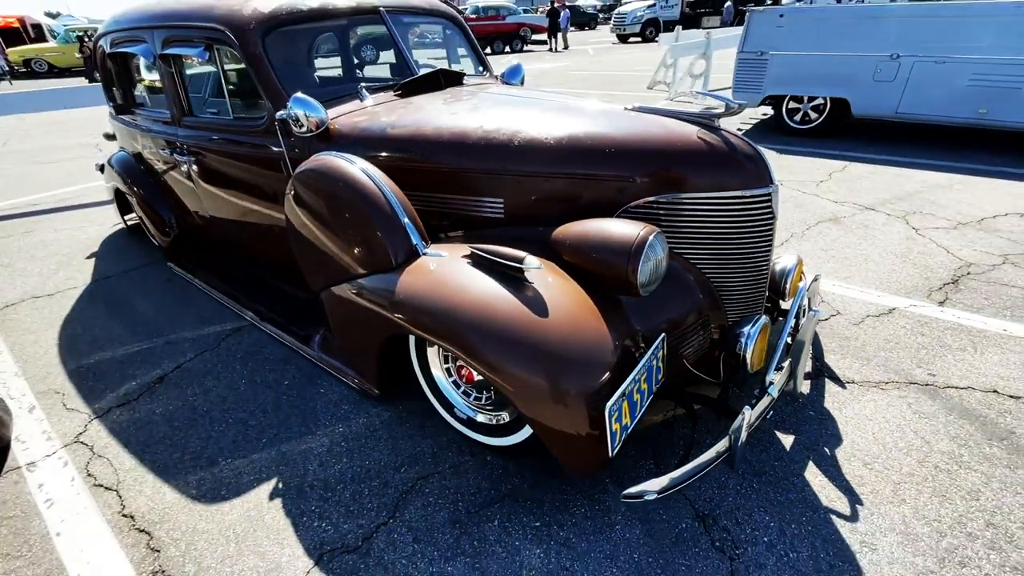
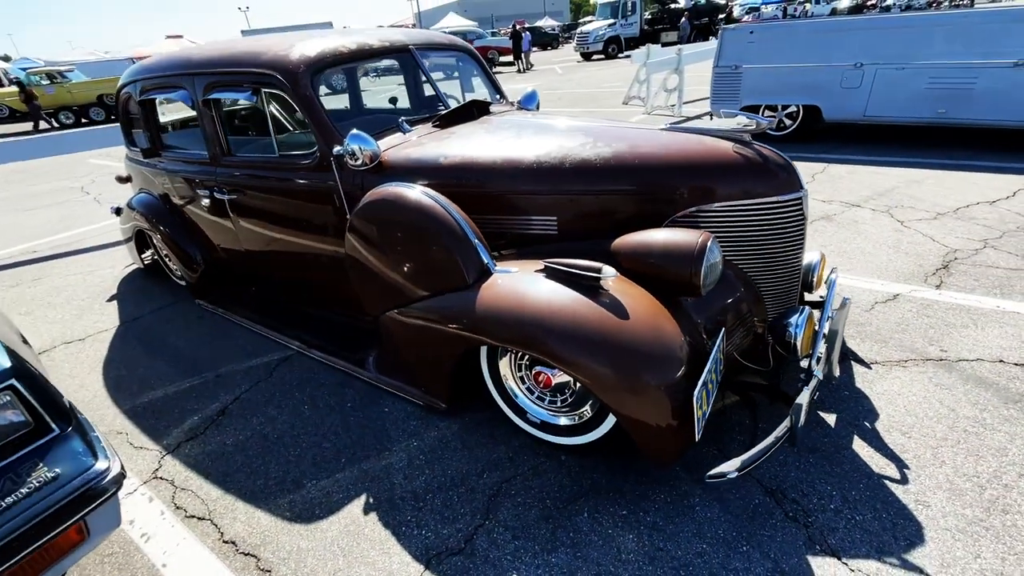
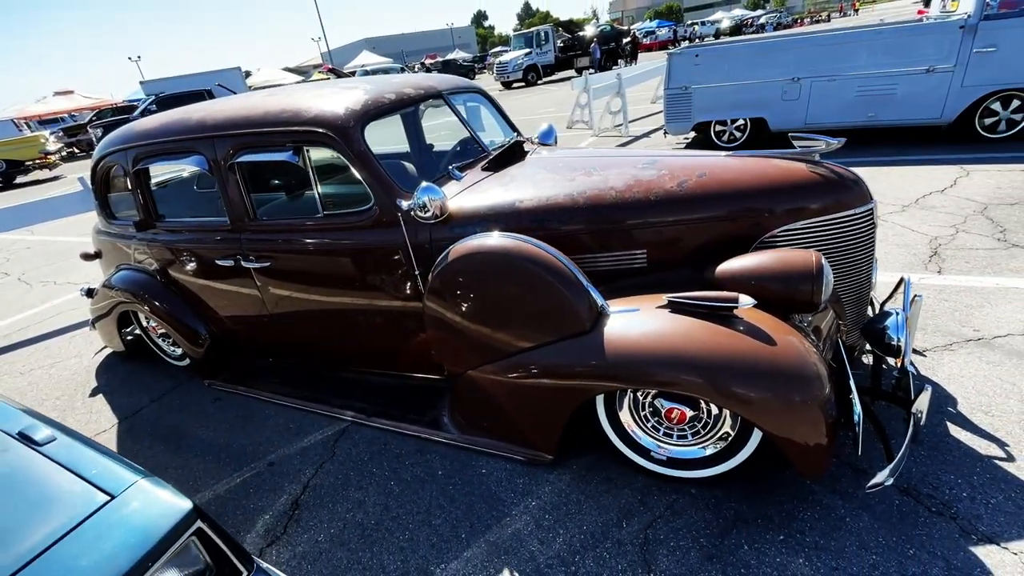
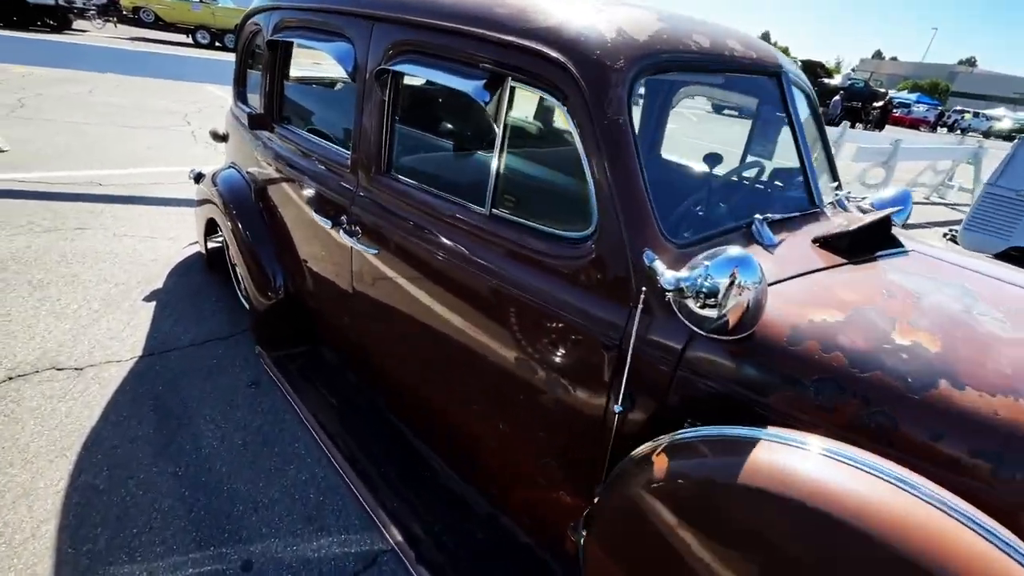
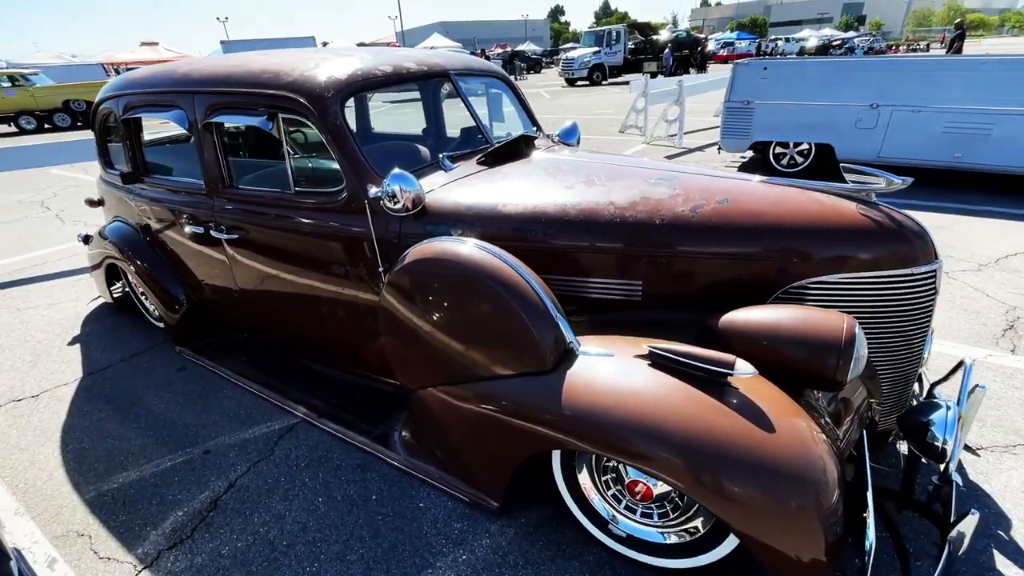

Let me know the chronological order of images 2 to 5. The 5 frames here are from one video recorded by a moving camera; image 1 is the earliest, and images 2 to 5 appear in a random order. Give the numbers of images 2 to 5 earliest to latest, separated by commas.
2, 3, 5, 4
